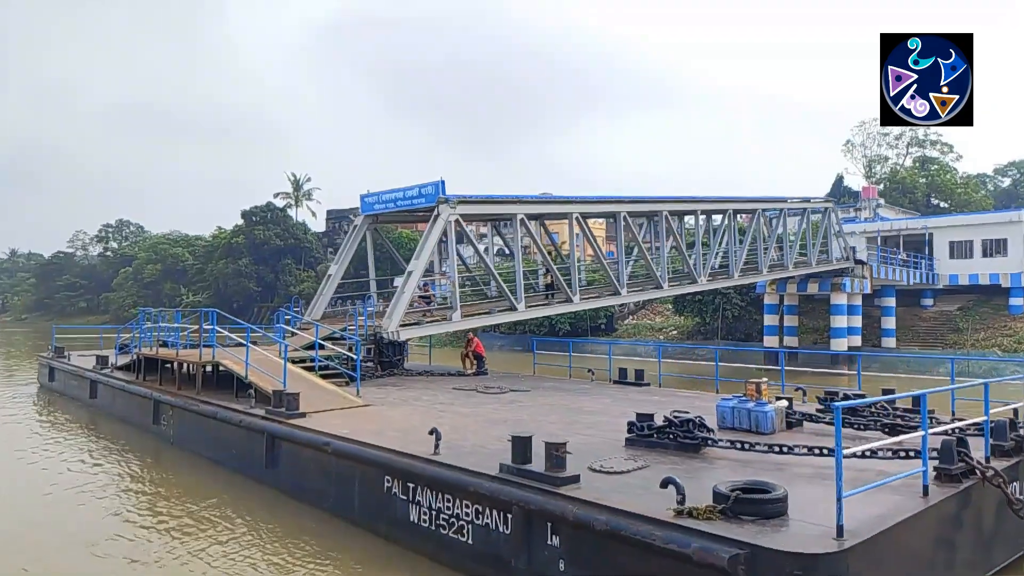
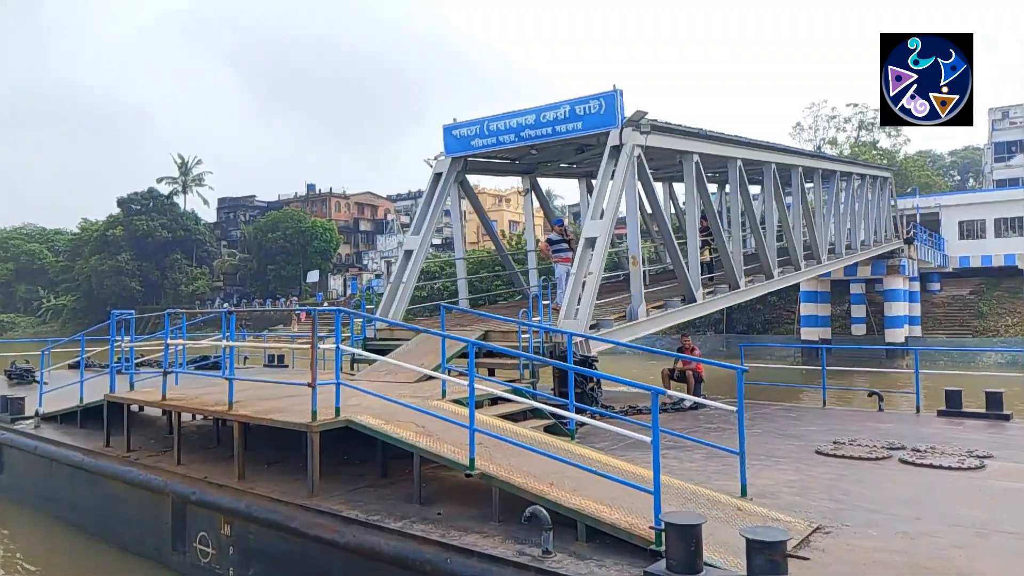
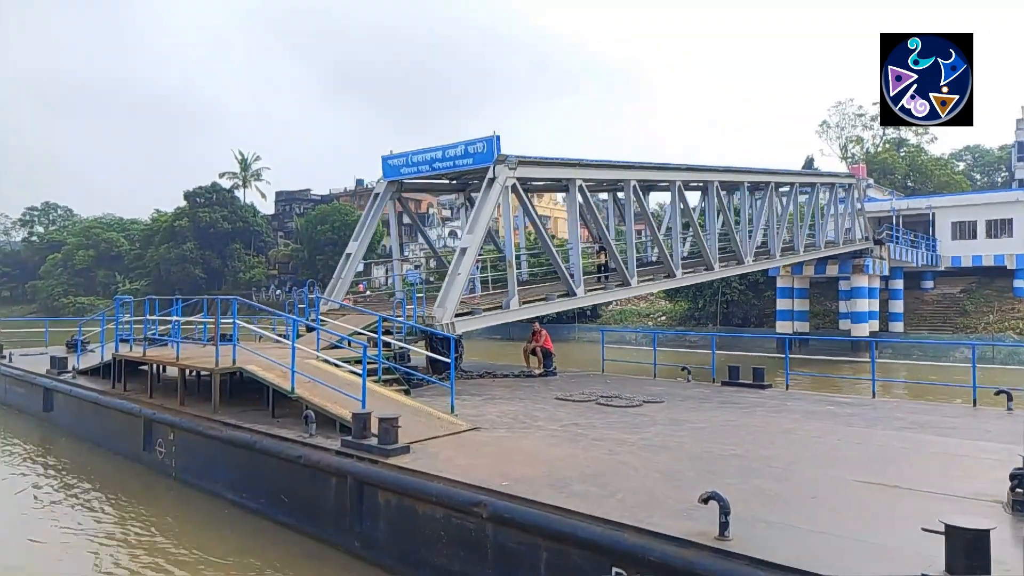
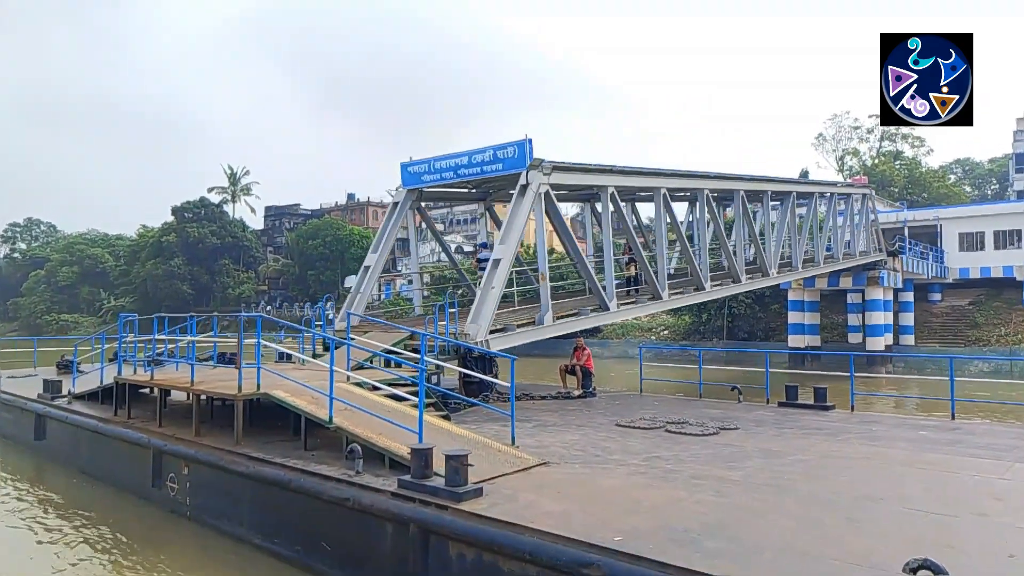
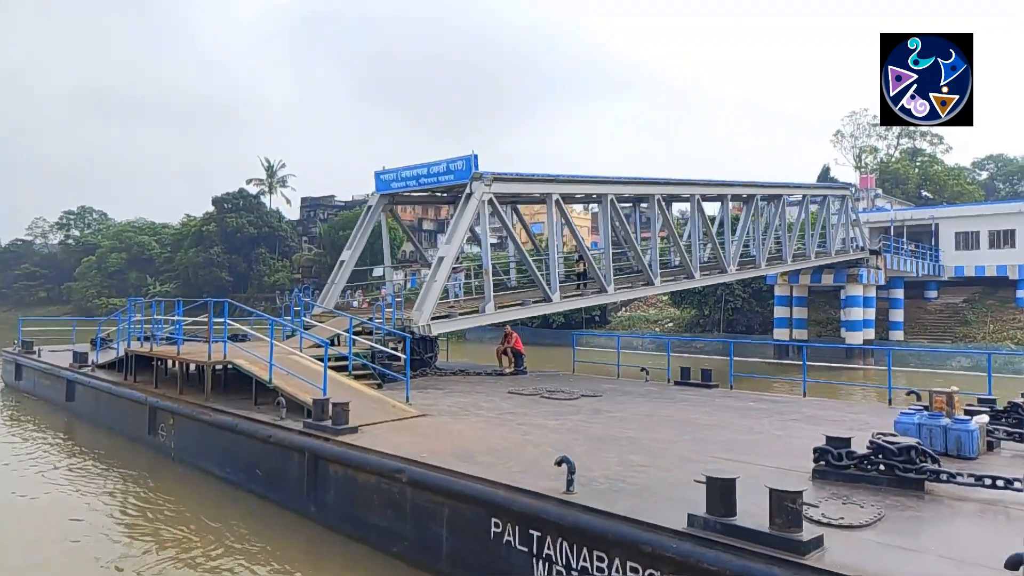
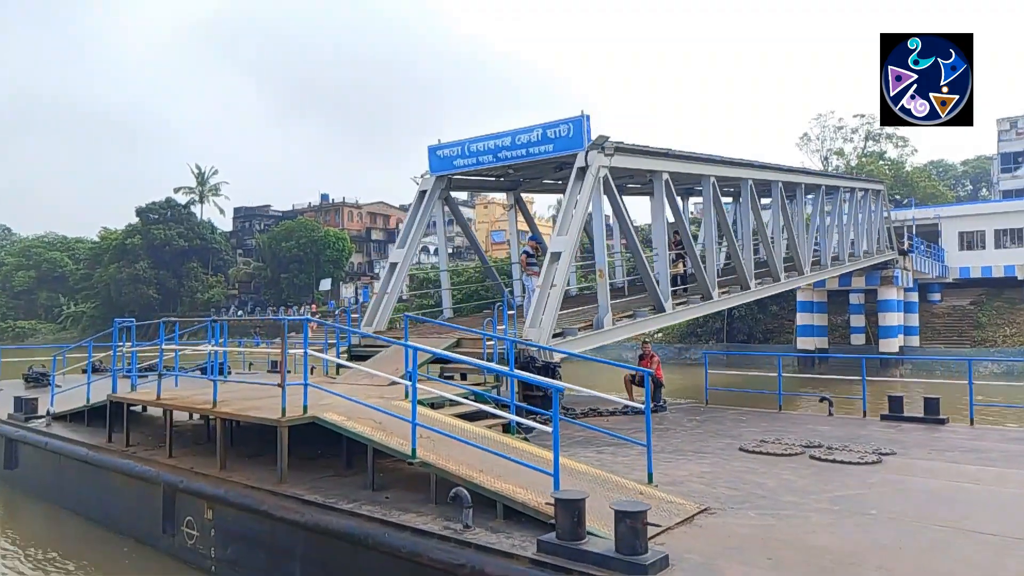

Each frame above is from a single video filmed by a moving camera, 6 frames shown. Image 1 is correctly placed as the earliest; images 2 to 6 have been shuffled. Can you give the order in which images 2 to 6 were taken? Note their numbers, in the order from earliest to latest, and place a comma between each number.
5, 3, 4, 6, 2
